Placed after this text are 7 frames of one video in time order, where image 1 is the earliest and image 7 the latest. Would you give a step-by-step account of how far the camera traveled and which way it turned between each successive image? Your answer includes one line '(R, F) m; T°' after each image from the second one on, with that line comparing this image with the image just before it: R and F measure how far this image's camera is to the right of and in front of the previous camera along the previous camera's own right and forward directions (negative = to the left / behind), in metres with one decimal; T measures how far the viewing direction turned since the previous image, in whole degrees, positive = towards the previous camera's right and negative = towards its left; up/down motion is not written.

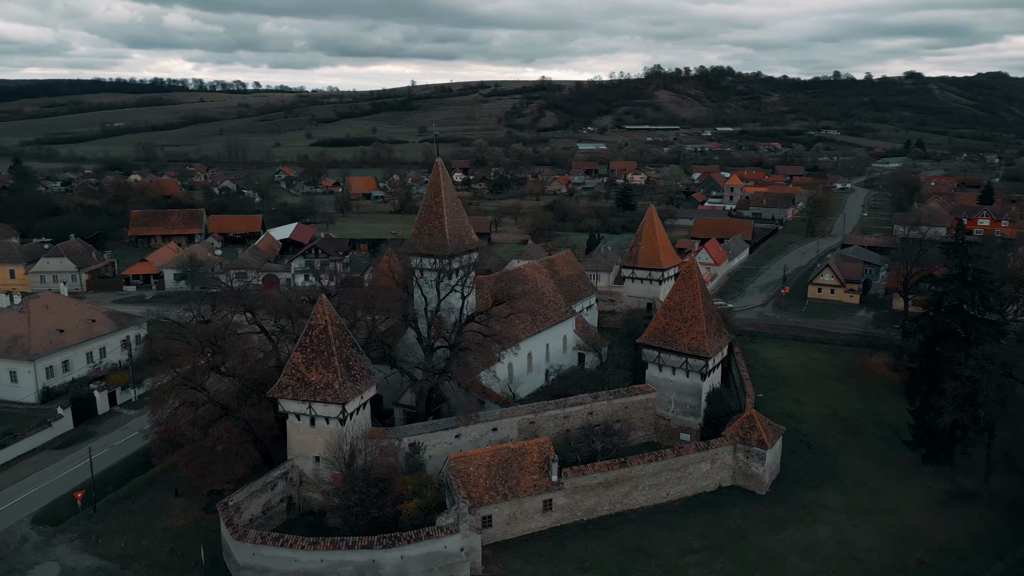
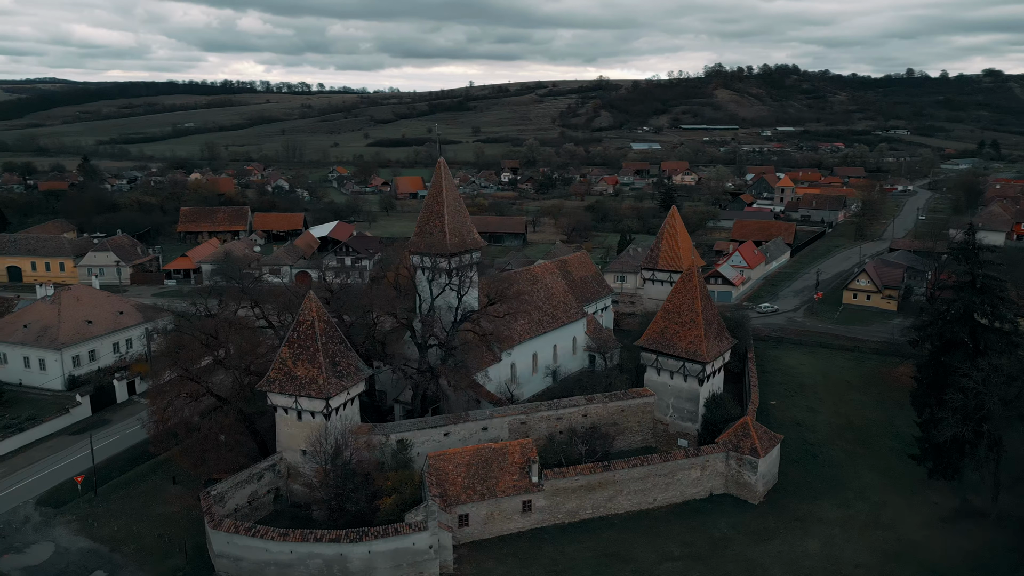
(+2.3, +0.1) m; -4°
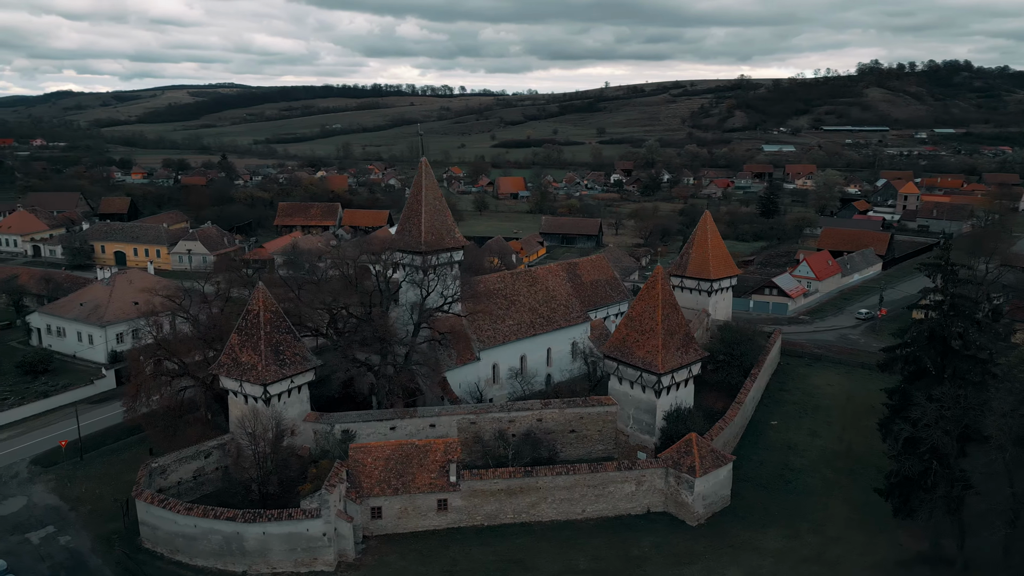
(+6.6, +0.6) m; -10°
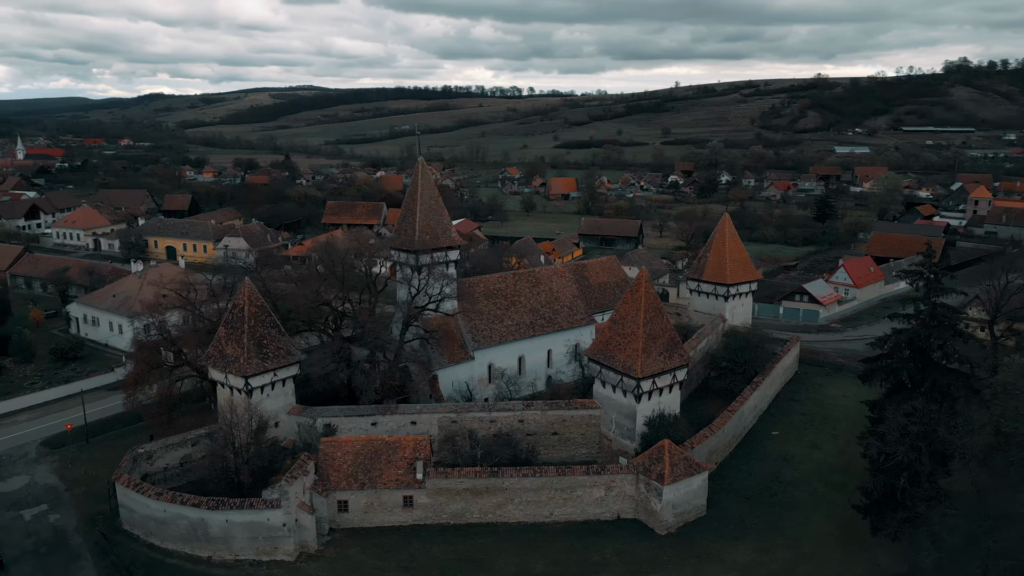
(+3.1, +0.2) m; -5°
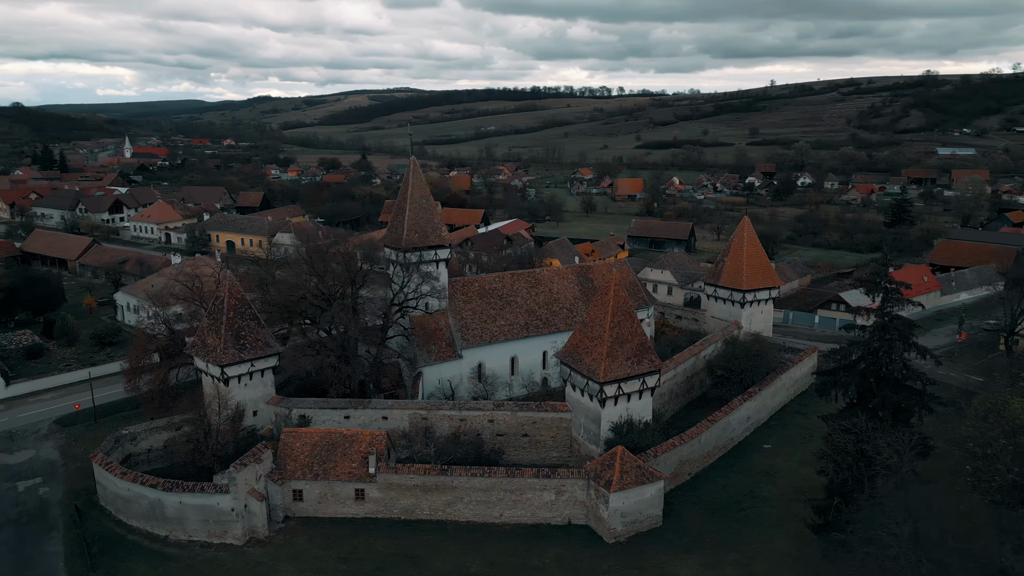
(+4.3, +0.3) m; -7°
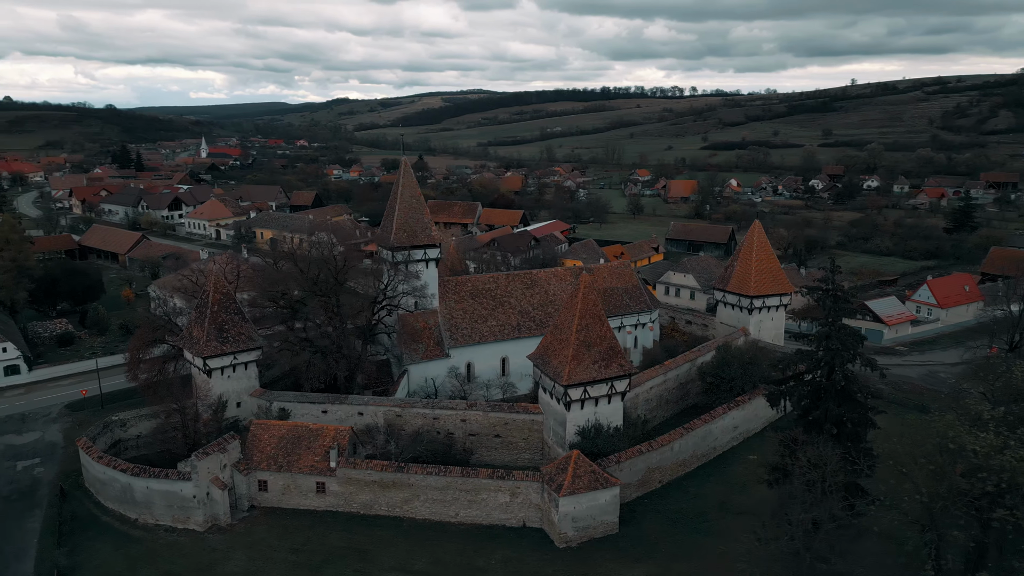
(+3.5, +0.2) m; -5°
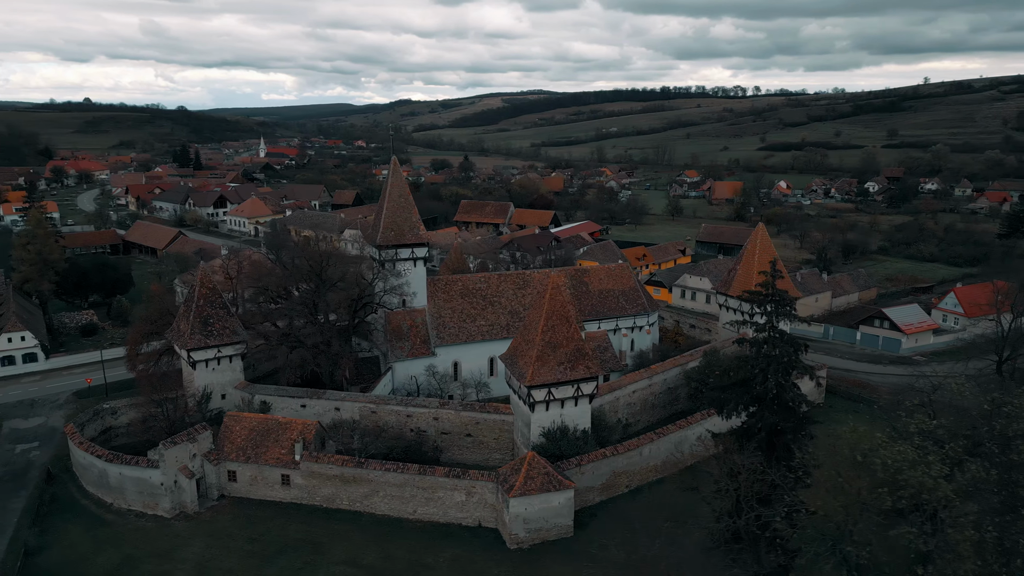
(+3.1, +0.1) m; -4°
